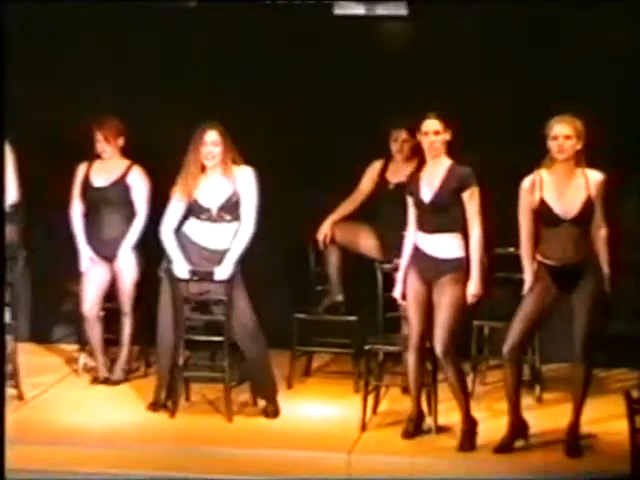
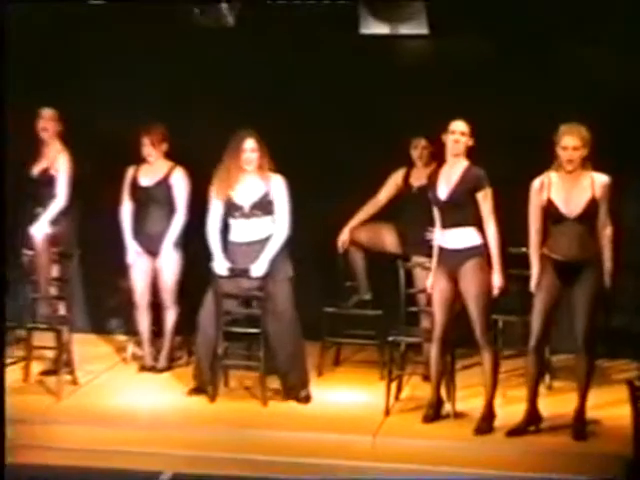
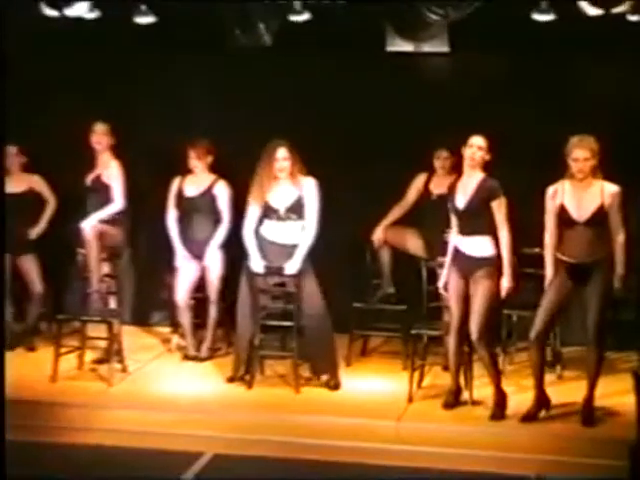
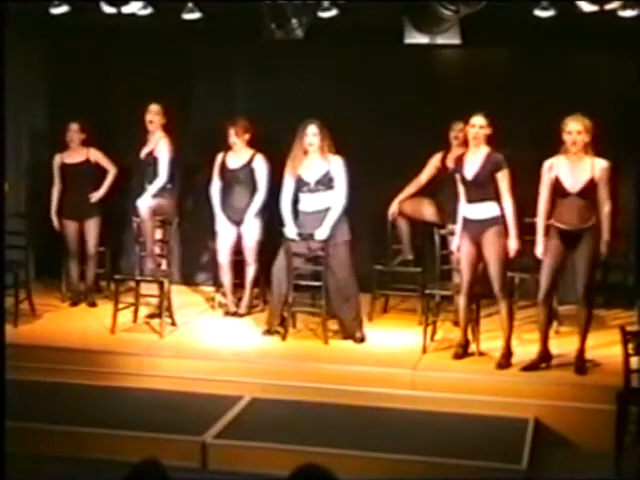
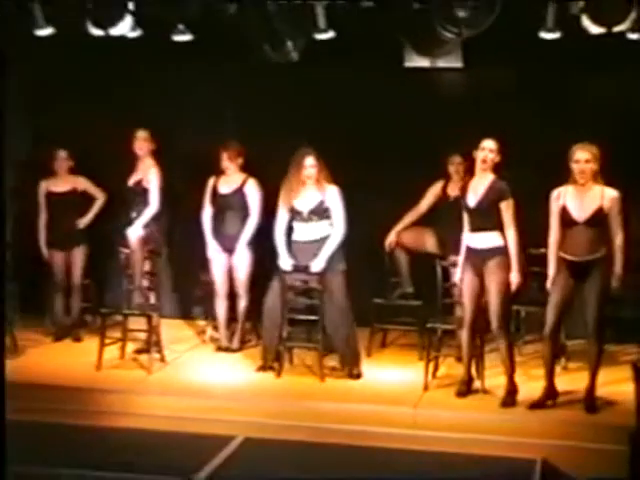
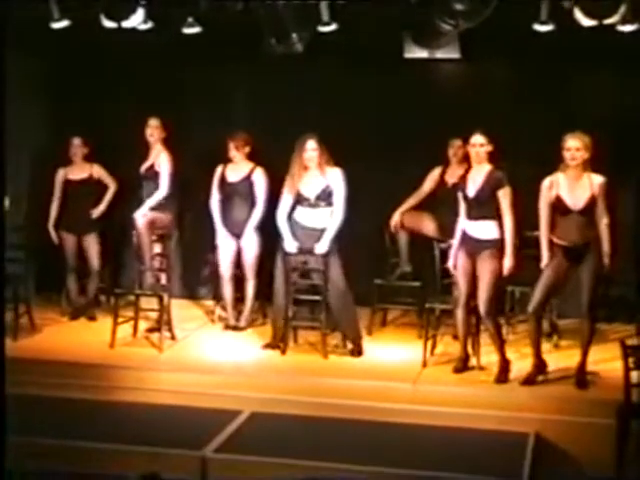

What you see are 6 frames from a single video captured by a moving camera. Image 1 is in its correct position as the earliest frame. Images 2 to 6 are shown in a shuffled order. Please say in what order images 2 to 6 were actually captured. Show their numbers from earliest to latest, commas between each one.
2, 3, 5, 6, 4
